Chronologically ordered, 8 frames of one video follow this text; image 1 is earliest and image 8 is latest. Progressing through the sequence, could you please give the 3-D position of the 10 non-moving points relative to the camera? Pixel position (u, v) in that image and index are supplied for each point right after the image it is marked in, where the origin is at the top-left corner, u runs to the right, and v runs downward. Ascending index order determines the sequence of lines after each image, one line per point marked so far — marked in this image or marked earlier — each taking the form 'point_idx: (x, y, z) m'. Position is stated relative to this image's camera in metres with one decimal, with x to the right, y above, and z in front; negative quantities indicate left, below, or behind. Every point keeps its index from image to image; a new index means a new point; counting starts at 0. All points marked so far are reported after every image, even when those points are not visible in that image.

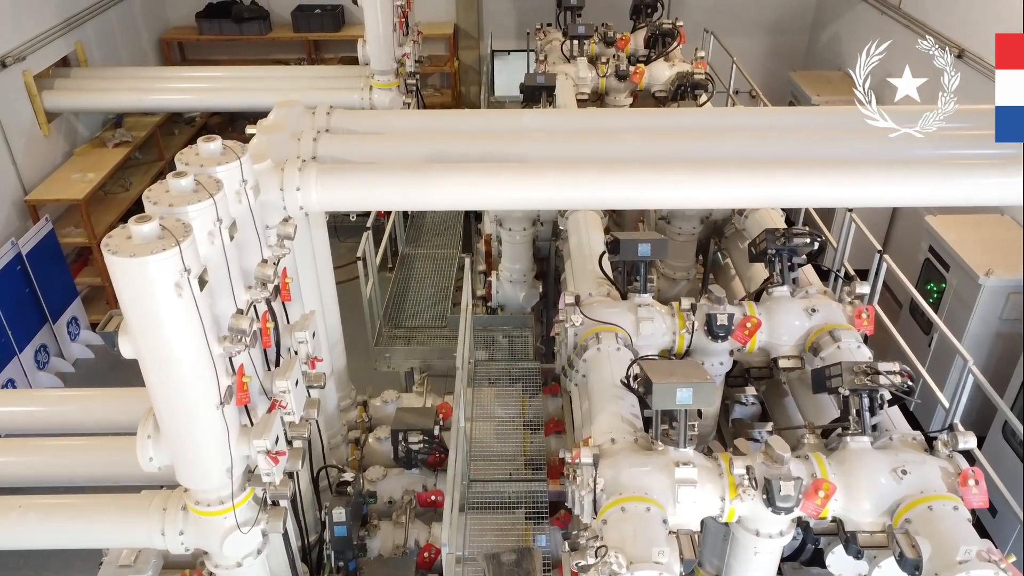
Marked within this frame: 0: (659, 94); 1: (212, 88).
0: (+1.6, +2.1, +5.9) m
1: (-3.4, +2.3, +6.2) m
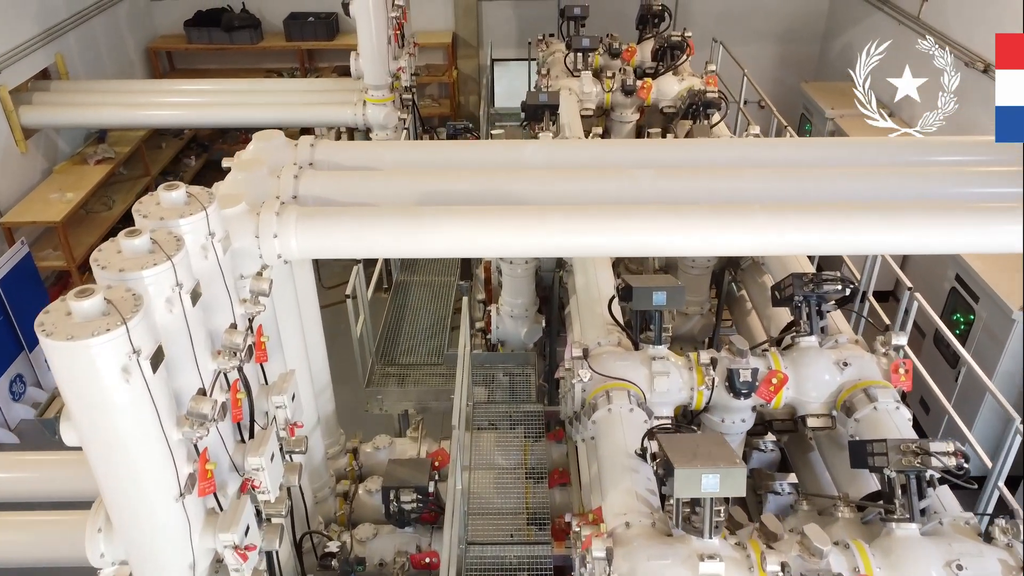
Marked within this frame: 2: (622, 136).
0: (+1.6, +1.8, +5.6) m
1: (-3.4, +2.0, +5.9) m
2: (+1.2, +1.6, +5.7) m
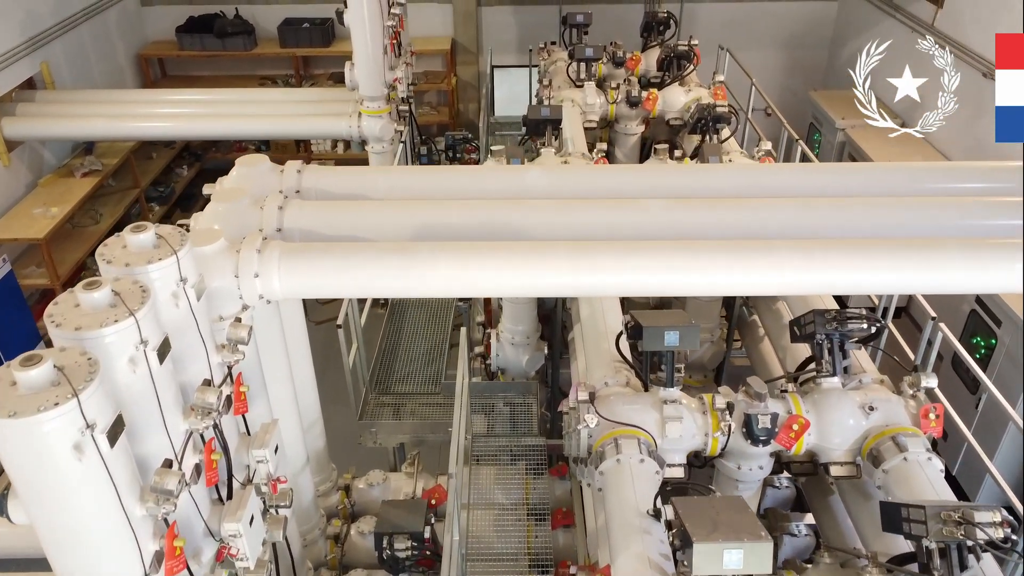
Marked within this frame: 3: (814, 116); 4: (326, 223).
0: (+1.6, +1.6, +5.4) m
1: (-3.4, +1.8, +5.7) m
2: (+1.2, +1.4, +5.5) m
3: (+3.8, +2.2, +7.0) m
4: (-0.9, +0.3, +2.6) m
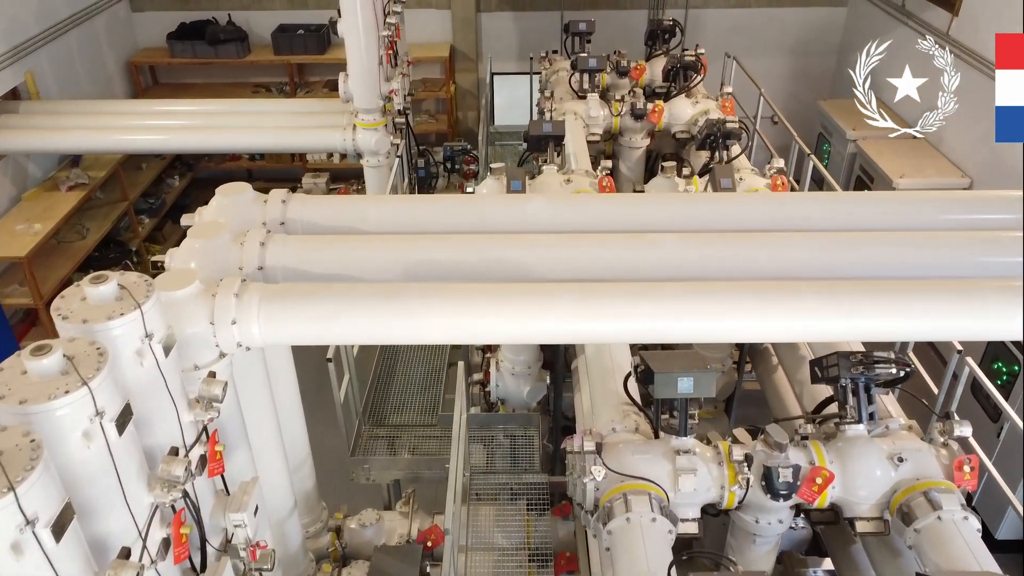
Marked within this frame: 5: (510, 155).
0: (+1.6, +1.5, +5.2) m
1: (-3.4, +1.6, +5.5) m
2: (+1.2, +1.2, +5.3) m
3: (+3.9, +2.0, +6.8) m
4: (-0.9, +0.1, +2.4) m
5: (0.0, +1.7, +6.8) m
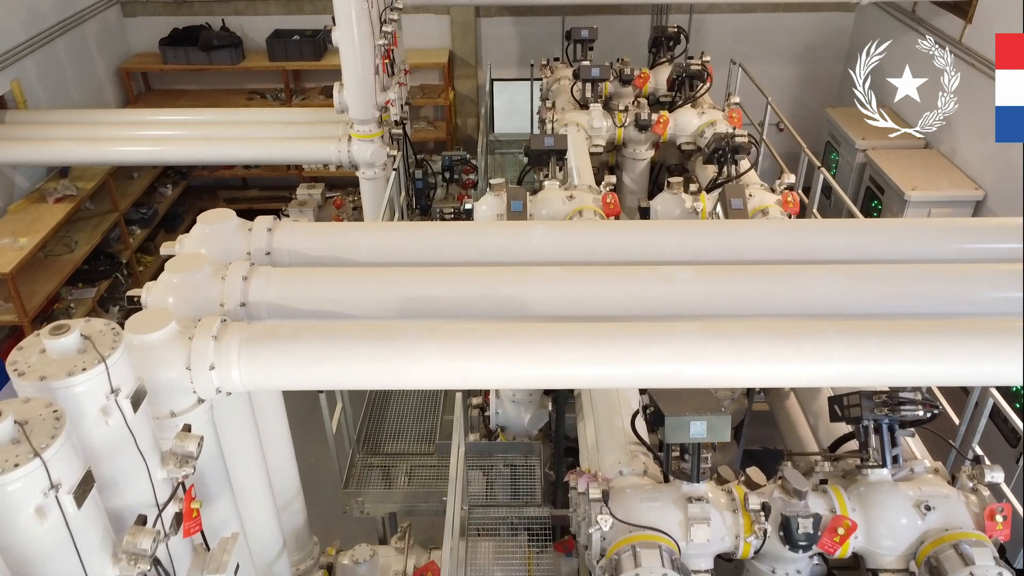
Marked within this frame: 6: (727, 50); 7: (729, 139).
0: (+1.6, +1.3, +5.0) m
1: (-3.4, +1.5, +5.4) m
2: (+1.2, +1.1, +5.2) m
3: (+3.9, +1.9, +6.6) m
4: (-0.9, 0.0, +2.2) m
5: (0.0, +1.5, +6.6) m
6: (+2.9, +3.2, +7.4) m
7: (+1.6, +1.1, +4.1) m
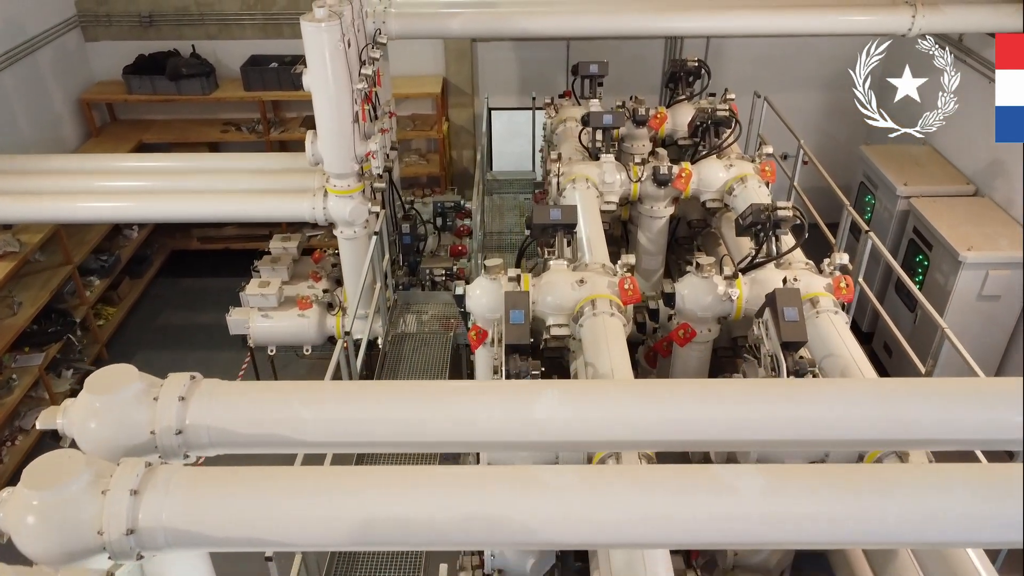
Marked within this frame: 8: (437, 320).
0: (+1.6, +0.7, +4.4) m
1: (-3.4, +0.9, +4.7) m
2: (+1.2, +0.5, +4.5) m
3: (+3.9, +1.2, +6.0) m
4: (-0.9, -0.7, +1.6) m
5: (0.0, +0.9, +5.9) m
6: (+2.9, +2.6, +6.7) m
7: (+1.6, +0.5, +3.5) m
8: (-0.6, -0.3, +4.7) m
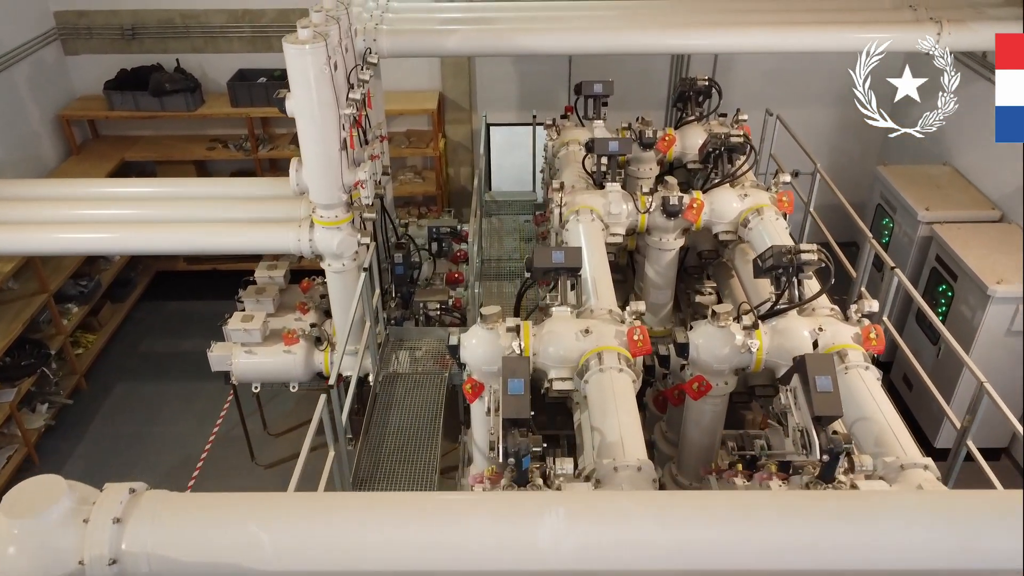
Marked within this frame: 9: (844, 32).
0: (+1.6, +0.4, +4.1) m
1: (-3.4, +0.6, +4.4) m
2: (+1.2, +0.2, +4.2) m
3: (+3.8, +1.0, +5.7) m
4: (-0.9, -1.0, +1.3) m
5: (0.0, +0.6, +5.7) m
6: (+2.9, +2.3, +6.4) m
7: (+1.6, +0.2, +3.2) m
8: (-0.7, -0.6, +4.4) m
9: (+2.8, +2.1, +4.5) m
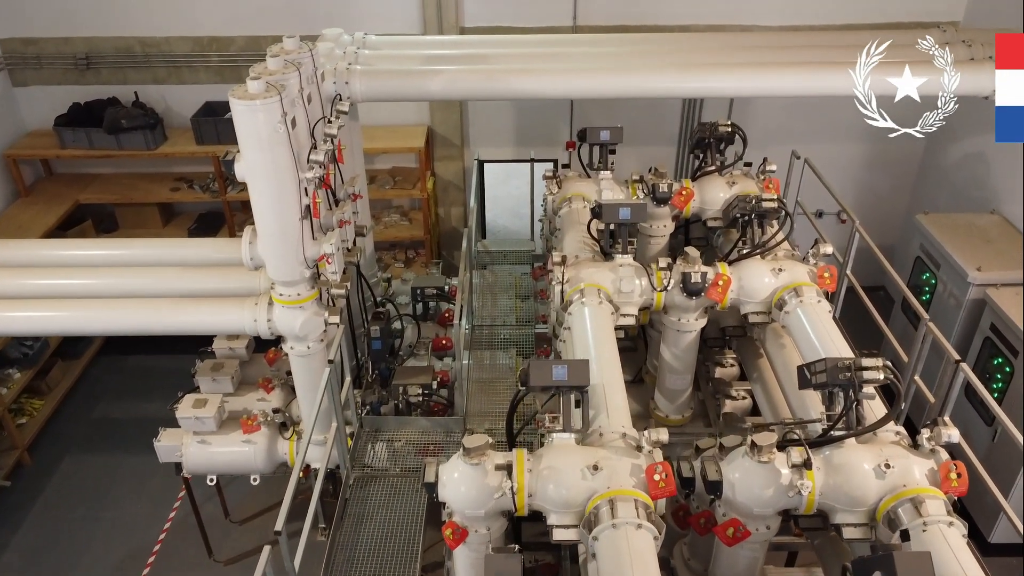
0: (+1.5, -0.2, +3.5) m
1: (-3.4, 0.0, +3.8) m
2: (+1.1, -0.4, +3.6) m
3: (+3.8, +0.4, +5.1) m
4: (-0.9, -1.5, +0.7) m
5: (-0.1, 0.0, +5.0) m
6: (+2.9, +1.7, +5.8) m
7: (+1.6, -0.4, +2.6) m
8: (-0.7, -1.1, +3.8) m
9: (+2.7, +1.5, +3.9) m
